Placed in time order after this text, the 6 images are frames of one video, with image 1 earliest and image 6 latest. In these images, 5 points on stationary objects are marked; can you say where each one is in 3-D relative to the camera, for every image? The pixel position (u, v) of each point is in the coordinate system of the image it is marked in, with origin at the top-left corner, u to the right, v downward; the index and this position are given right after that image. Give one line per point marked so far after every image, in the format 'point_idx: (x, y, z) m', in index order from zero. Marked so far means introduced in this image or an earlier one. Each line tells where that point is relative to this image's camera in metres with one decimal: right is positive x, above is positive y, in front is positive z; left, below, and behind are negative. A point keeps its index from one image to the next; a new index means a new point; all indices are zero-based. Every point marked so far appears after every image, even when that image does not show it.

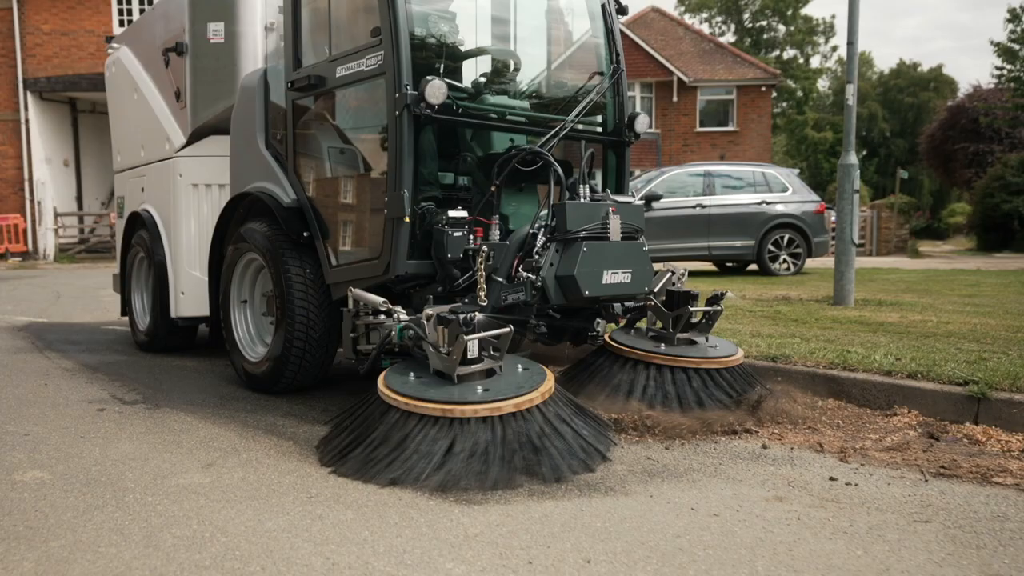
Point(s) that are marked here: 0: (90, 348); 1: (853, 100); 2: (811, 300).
0: (-3.6, -0.5, +6.5) m
1: (+3.3, +1.8, +7.3) m
2: (+3.0, -0.1, +7.6) m
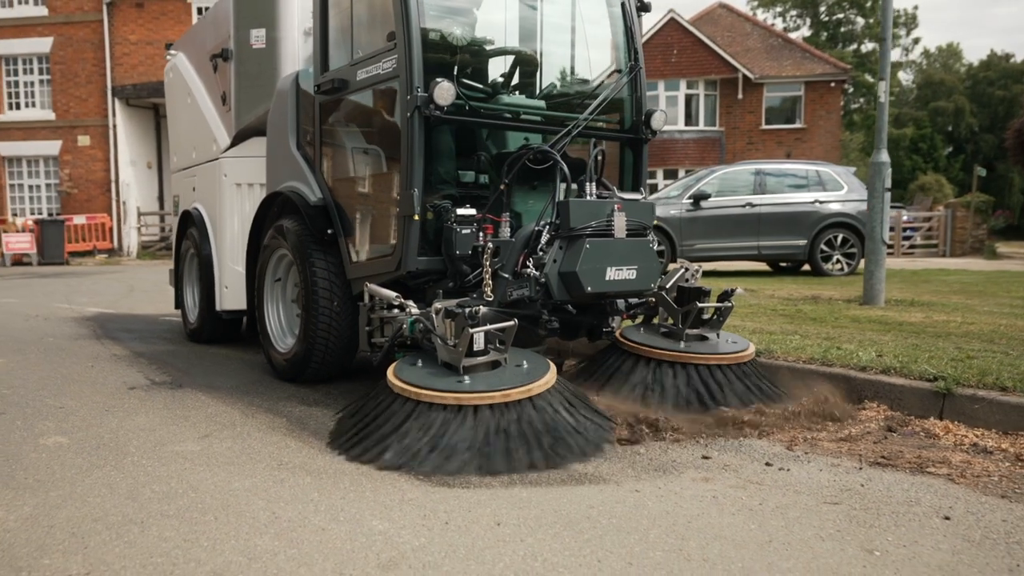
0: (-3.4, -0.4, +7.1) m
1: (+3.5, +1.8, +7.2) m
2: (+3.2, -0.1, +7.5) m
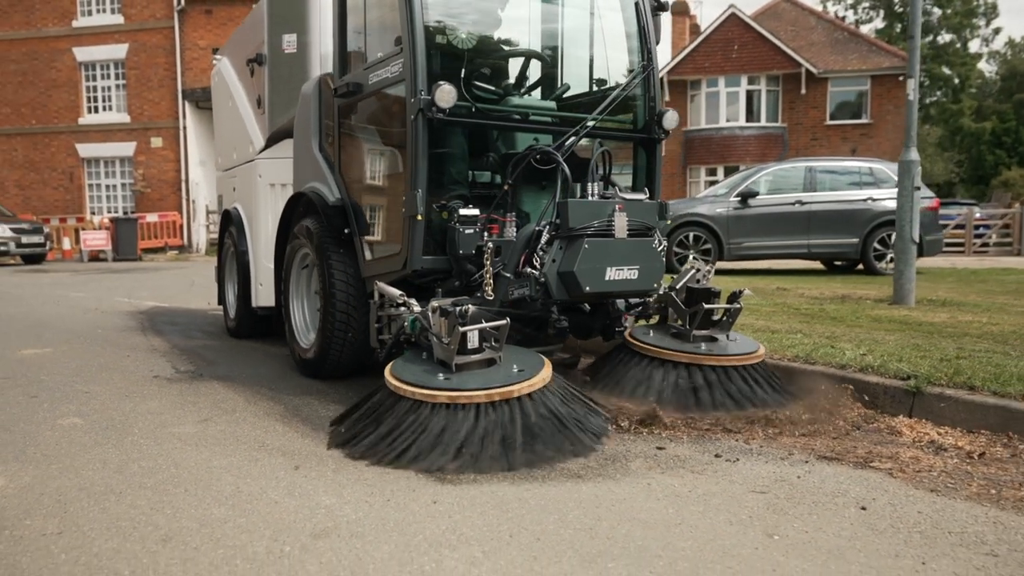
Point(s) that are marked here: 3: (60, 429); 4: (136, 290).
0: (-3.2, -0.4, +7.5) m
1: (+3.7, +1.8, +7.1) m
2: (+3.5, -0.1, +7.4) m
3: (-2.1, -0.6, +3.4) m
4: (-6.5, 0.0, +13.4) m
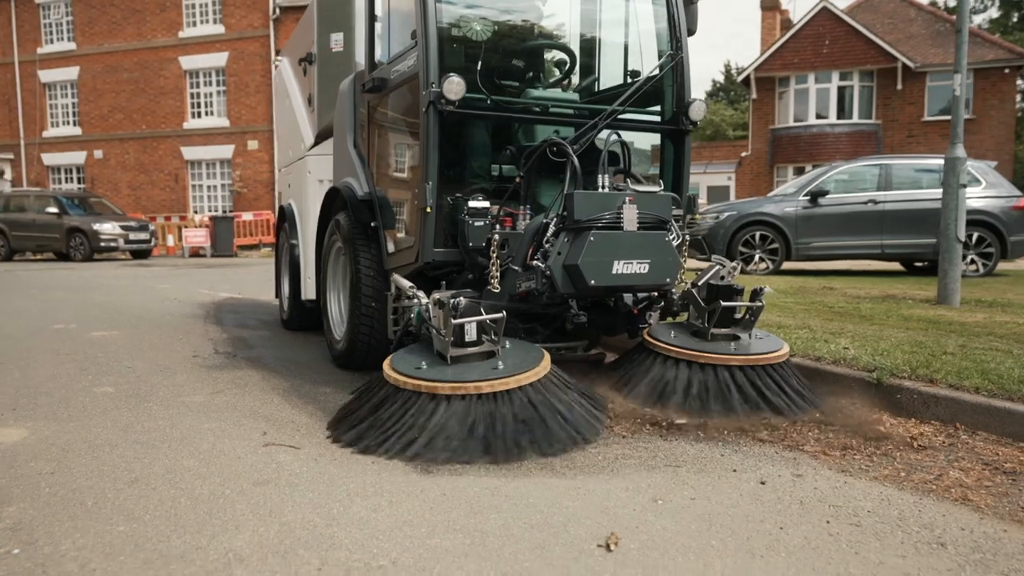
0: (-2.8, -0.3, +8.1) m
1: (+4.0, +1.8, +6.9) m
2: (+3.8, -0.1, +7.3) m
3: (-2.1, -0.6, +3.9) m
4: (-5.4, +0.1, +14.3) m
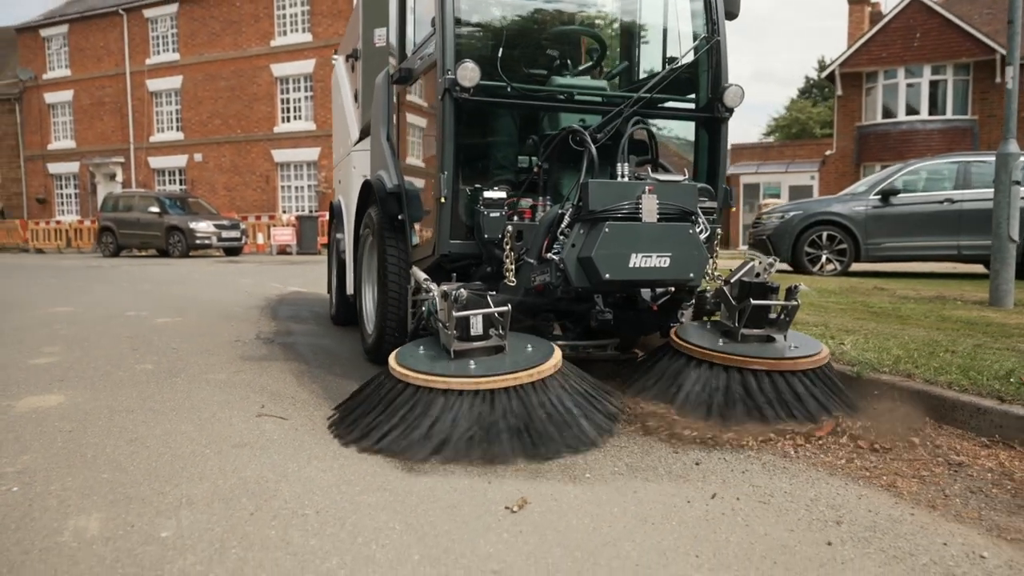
0: (-2.3, -0.2, +8.6) m
1: (+4.4, +1.8, +6.6) m
2: (+4.2, -0.1, +7.0) m
3: (-2.1, -0.5, +4.4) m
4: (-4.2, +0.2, +15.0) m
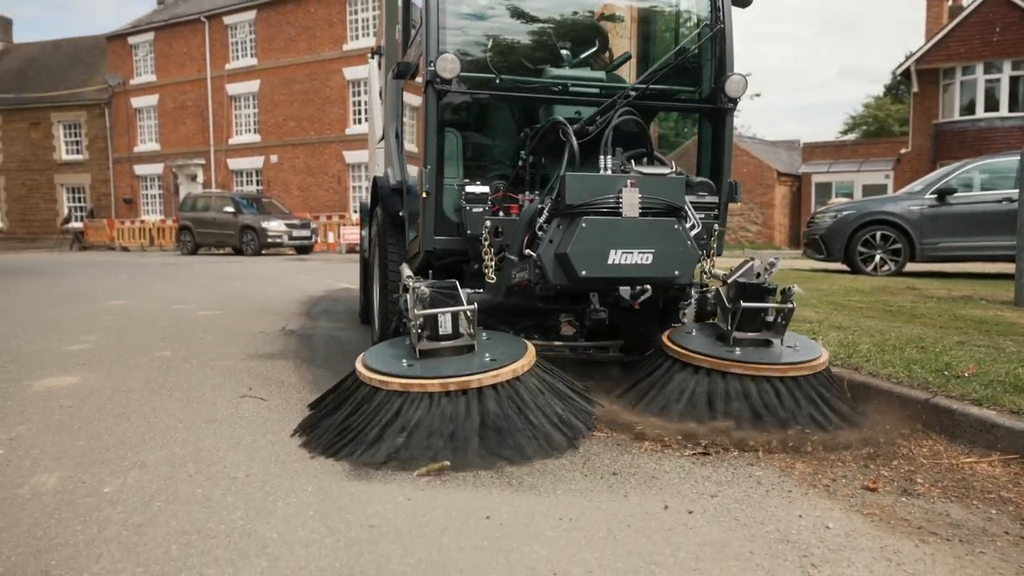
0: (-2.0, -0.2, +9.0) m
1: (+4.5, +1.8, +6.4) m
2: (+4.3, -0.1, +6.8) m
3: (-2.2, -0.4, +4.8) m
4: (-3.3, +0.2, +15.6) m
